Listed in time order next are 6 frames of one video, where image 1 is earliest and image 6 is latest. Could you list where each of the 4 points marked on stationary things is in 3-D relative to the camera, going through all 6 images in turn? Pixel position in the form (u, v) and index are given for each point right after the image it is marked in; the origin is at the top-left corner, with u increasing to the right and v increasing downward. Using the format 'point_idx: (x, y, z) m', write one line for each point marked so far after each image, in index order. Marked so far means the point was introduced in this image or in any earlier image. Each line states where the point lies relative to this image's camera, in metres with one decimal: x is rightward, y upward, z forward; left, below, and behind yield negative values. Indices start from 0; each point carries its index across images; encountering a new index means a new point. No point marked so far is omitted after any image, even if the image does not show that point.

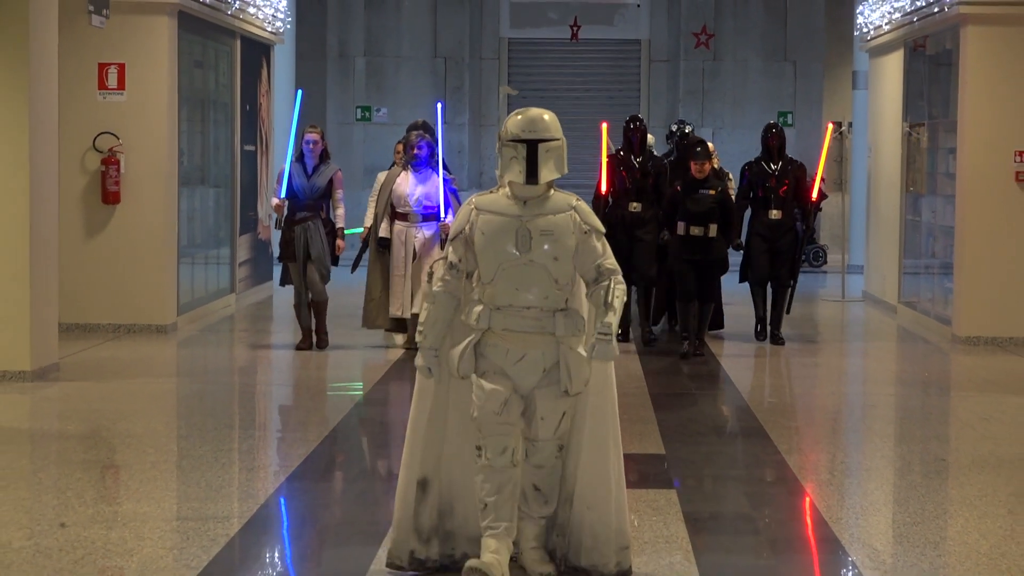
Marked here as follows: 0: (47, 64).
0: (-2.6, +1.3, +6.7) m
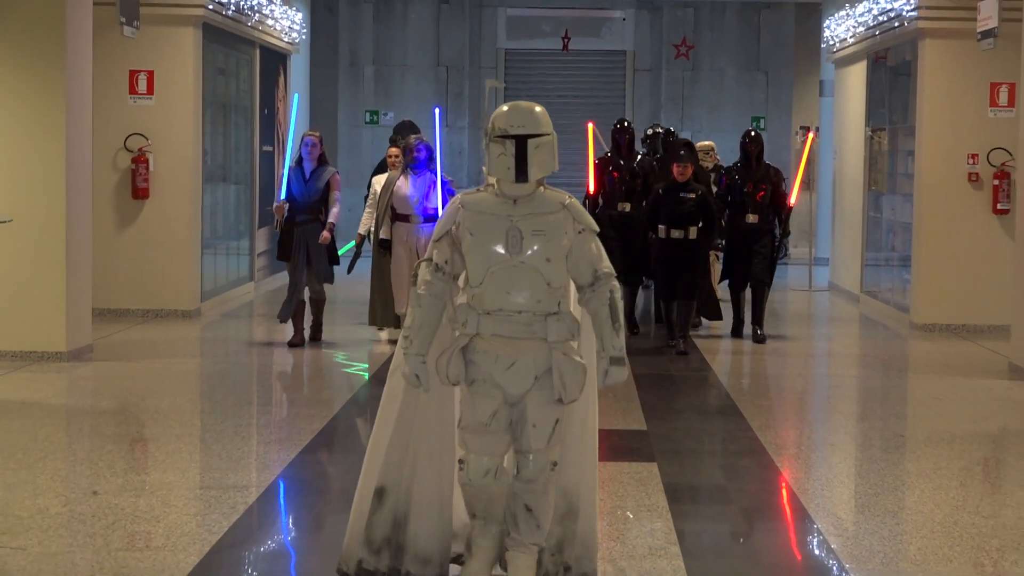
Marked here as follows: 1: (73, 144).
0: (-2.7, +1.4, +7.1) m
1: (-2.7, +0.9, +7.1) m
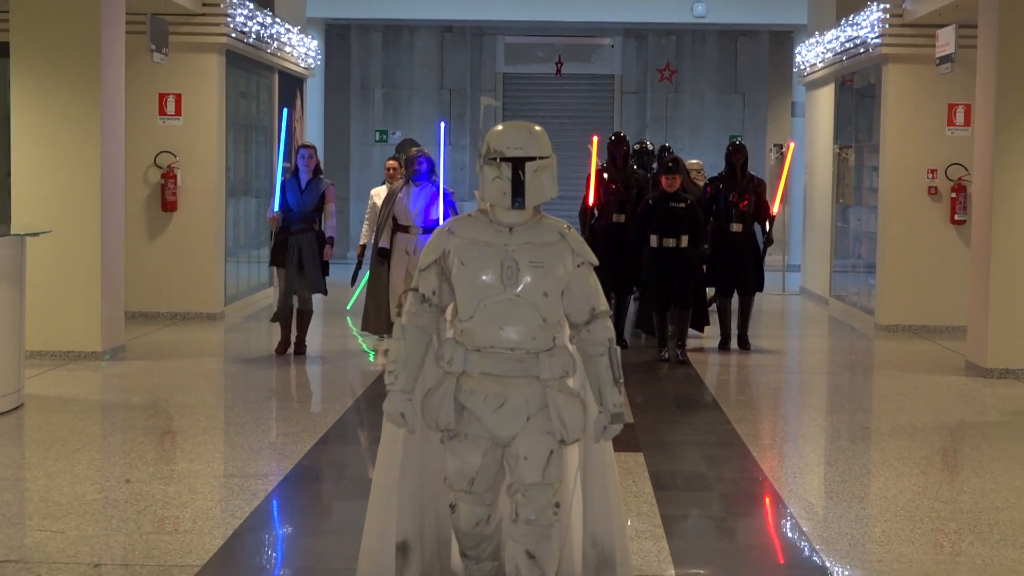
0: (-2.7, +1.3, +7.7) m
1: (-2.7, +0.9, +7.6) m
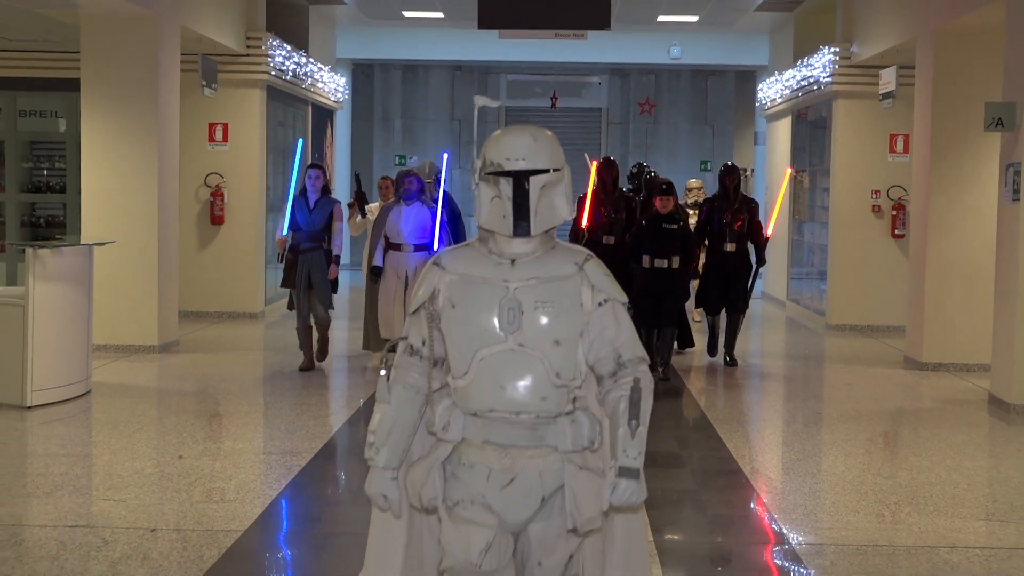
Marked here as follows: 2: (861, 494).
0: (-2.7, +1.3, +8.7) m
1: (-2.7, +0.8, +8.6) m
2: (+2.0, -1.2, +6.4) m
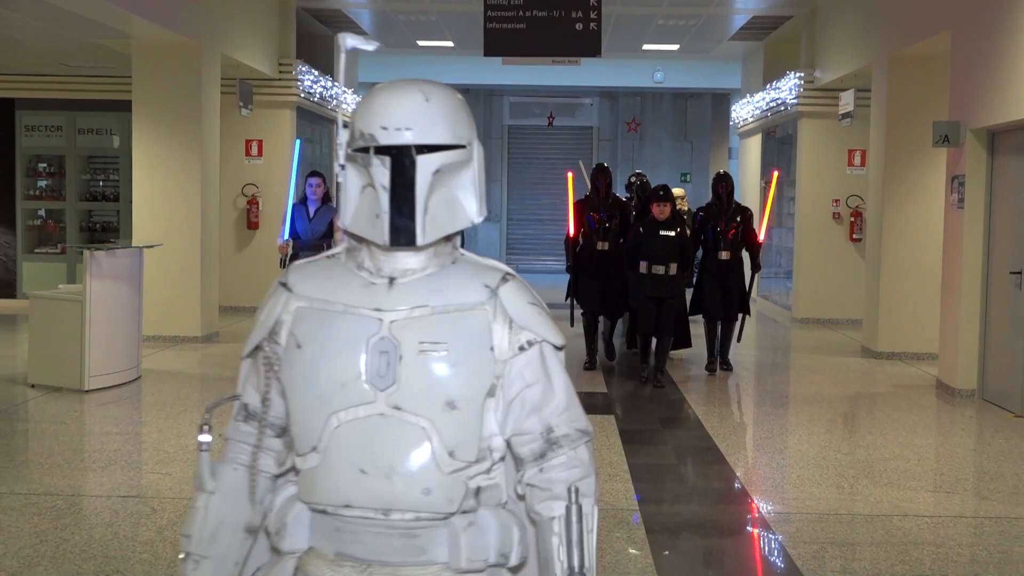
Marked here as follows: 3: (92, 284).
0: (-2.6, +1.3, +9.6) m
1: (-2.7, +0.8, +9.6) m
2: (+2.0, -1.1, +7.4) m
3: (-3.0, 0.0, +8.2) m
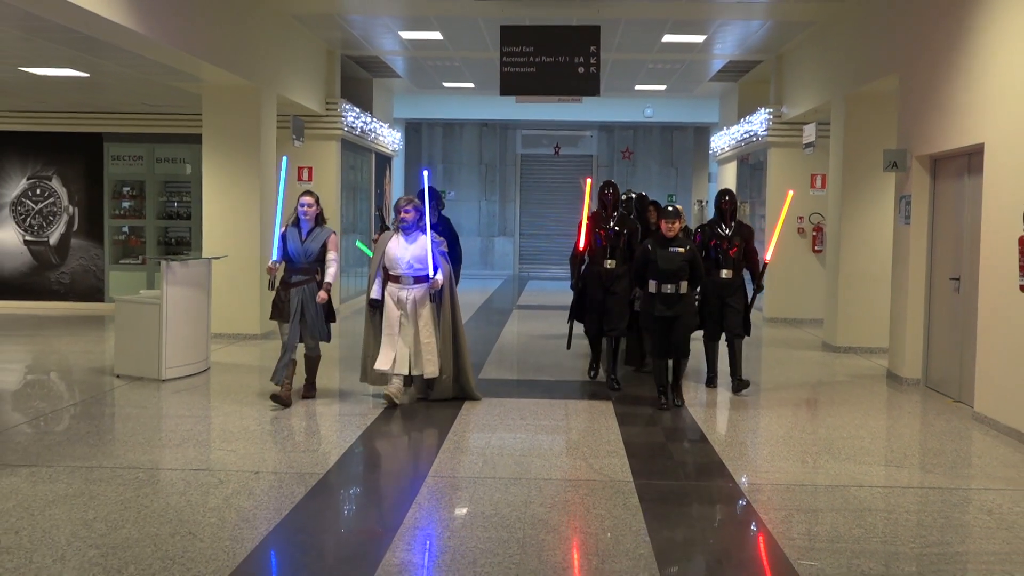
0: (-2.5, +1.3, +11.1) m
1: (-2.6, +0.8, +11.0) m
2: (+2.1, -1.2, +8.8) m
3: (-2.9, 0.0, +9.7) m
